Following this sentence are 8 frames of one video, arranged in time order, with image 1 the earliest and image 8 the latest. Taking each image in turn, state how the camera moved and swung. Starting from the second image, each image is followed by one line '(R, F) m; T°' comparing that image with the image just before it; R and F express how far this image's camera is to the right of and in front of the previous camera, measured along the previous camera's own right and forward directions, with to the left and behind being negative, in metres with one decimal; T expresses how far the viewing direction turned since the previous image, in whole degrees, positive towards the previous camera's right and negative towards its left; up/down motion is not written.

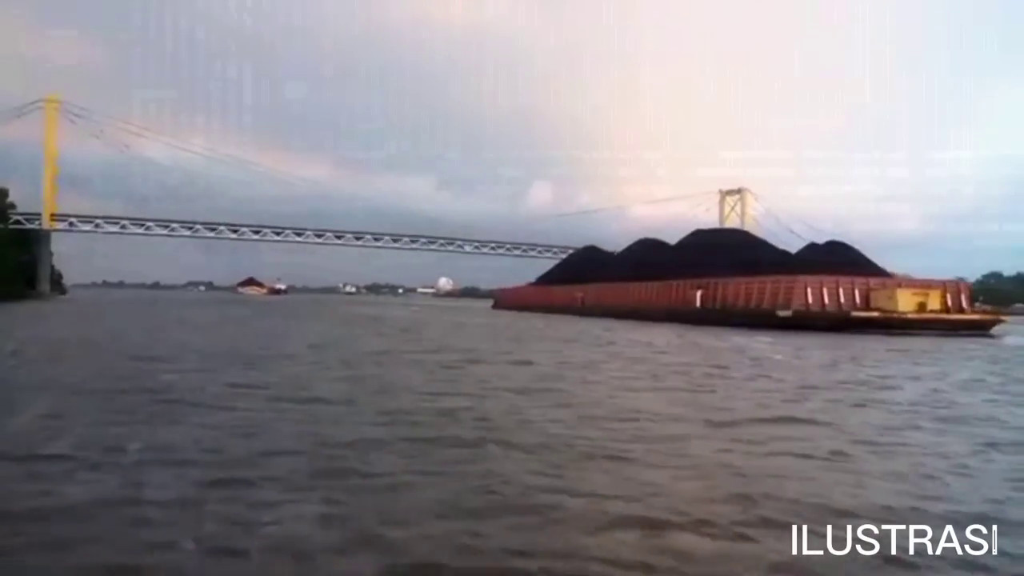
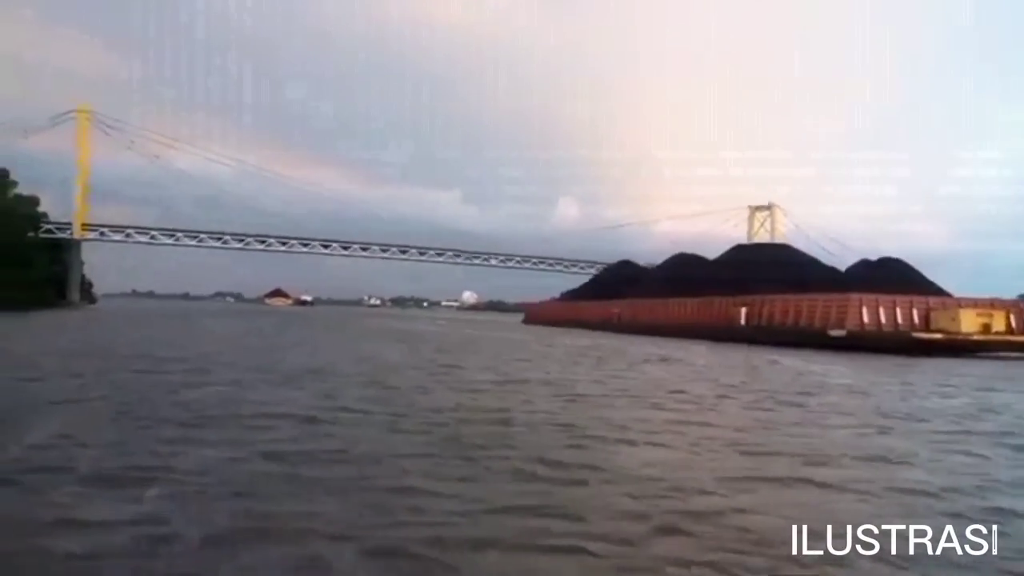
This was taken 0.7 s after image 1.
(-0.1, +0.2) m; -2°
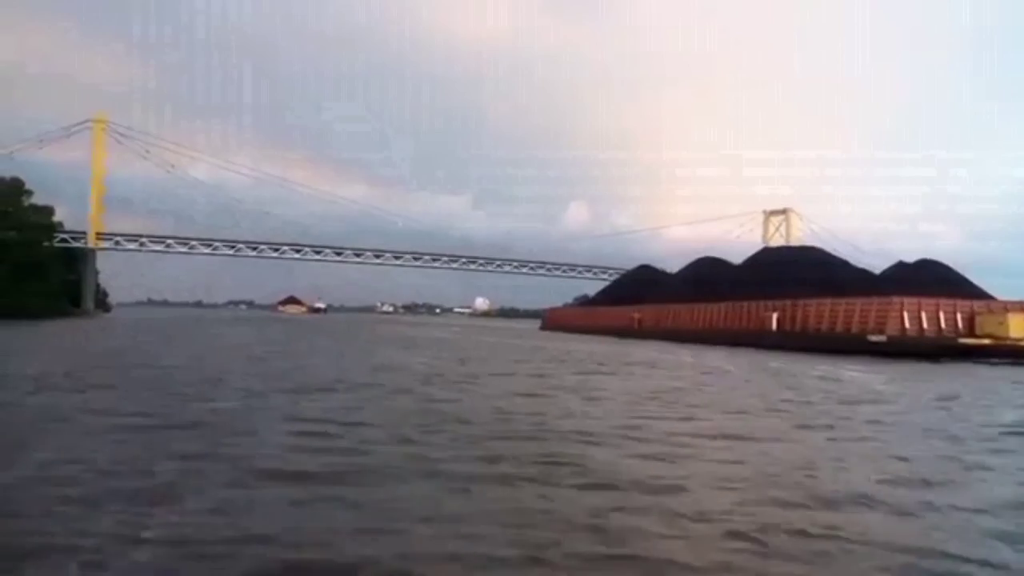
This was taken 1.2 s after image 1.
(-0.1, +0.2) m; -1°
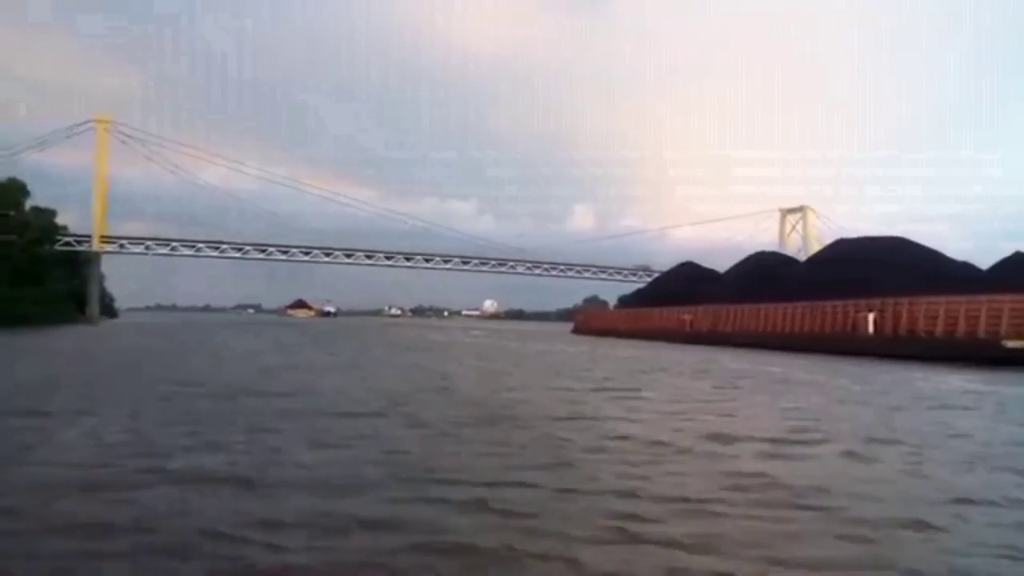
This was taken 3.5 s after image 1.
(-0.3, +0.9) m; 0°
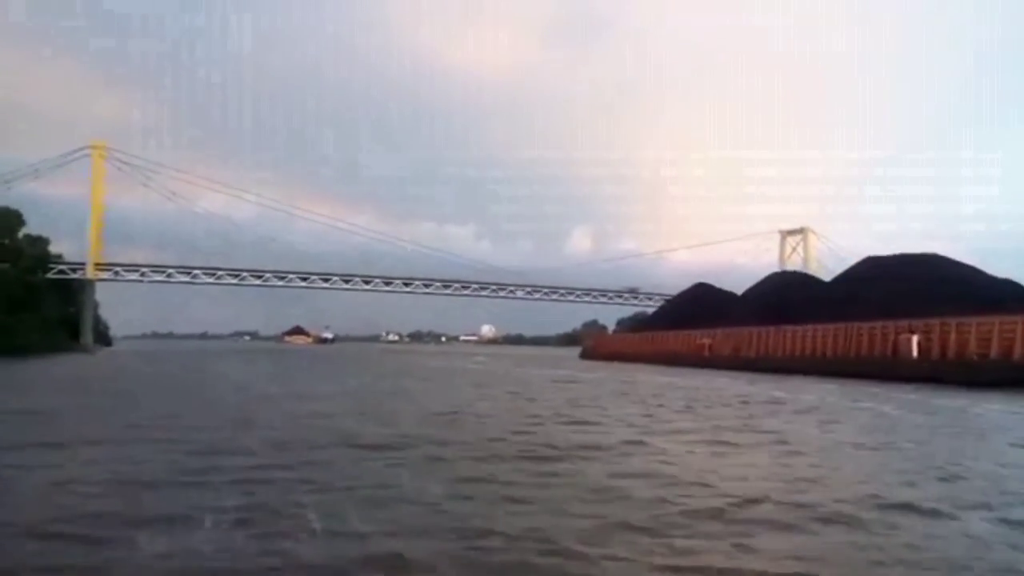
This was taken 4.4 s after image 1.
(-0.1, +0.4) m; 0°
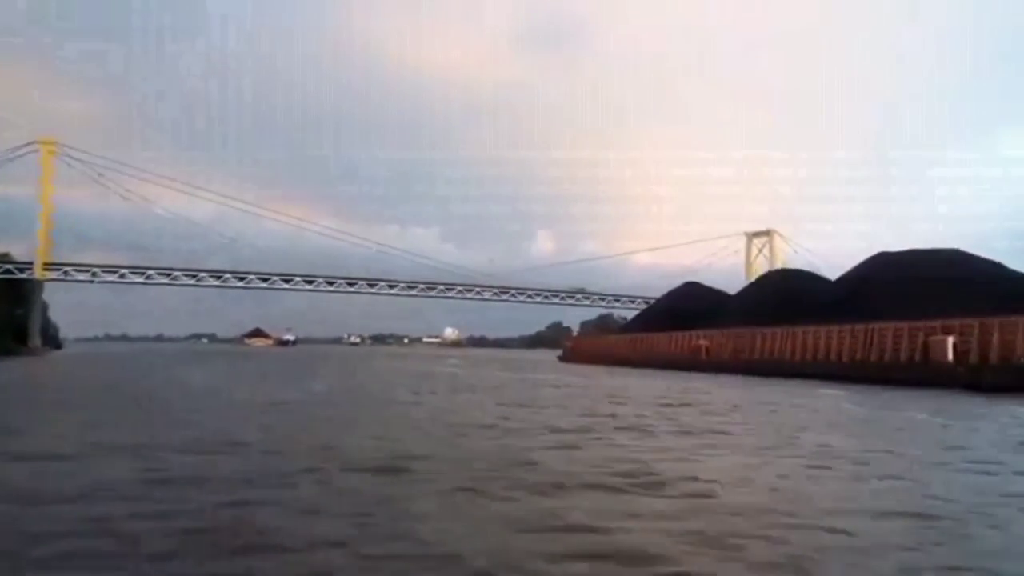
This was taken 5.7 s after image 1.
(-0.2, +0.6) m; +2°
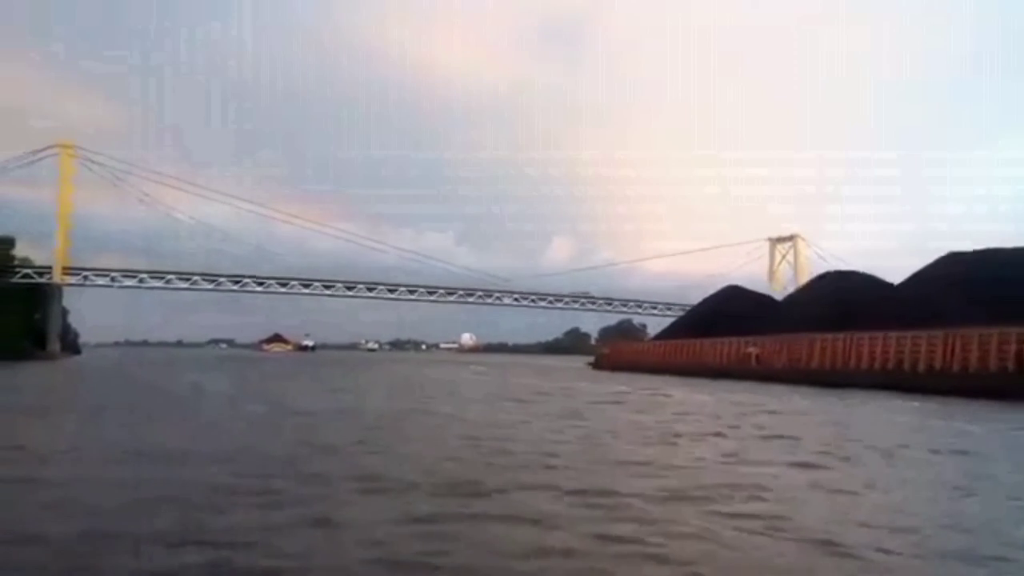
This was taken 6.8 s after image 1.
(-0.2, +0.4) m; -1°
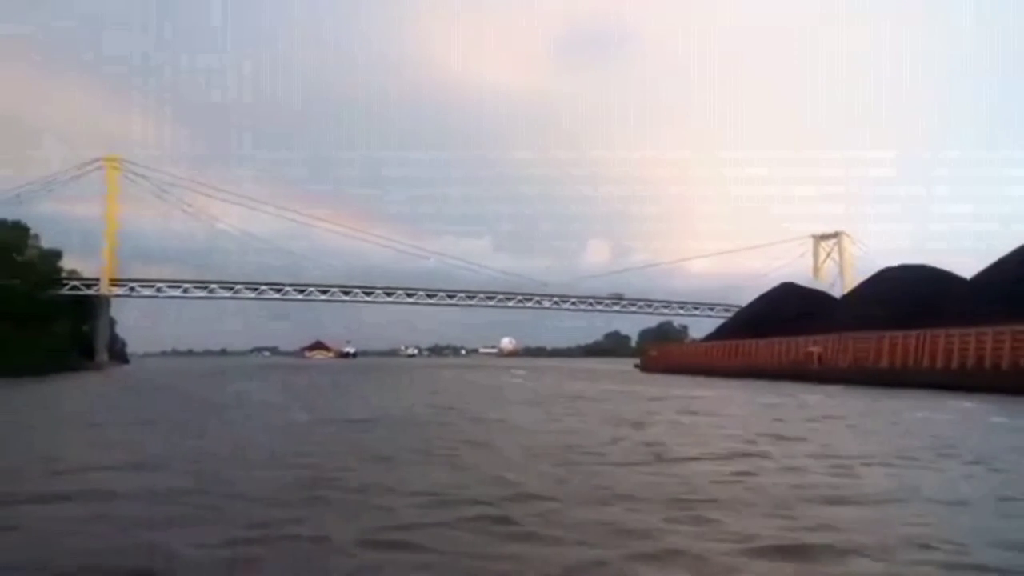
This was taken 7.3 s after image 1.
(-0.1, +0.2) m; -2°
